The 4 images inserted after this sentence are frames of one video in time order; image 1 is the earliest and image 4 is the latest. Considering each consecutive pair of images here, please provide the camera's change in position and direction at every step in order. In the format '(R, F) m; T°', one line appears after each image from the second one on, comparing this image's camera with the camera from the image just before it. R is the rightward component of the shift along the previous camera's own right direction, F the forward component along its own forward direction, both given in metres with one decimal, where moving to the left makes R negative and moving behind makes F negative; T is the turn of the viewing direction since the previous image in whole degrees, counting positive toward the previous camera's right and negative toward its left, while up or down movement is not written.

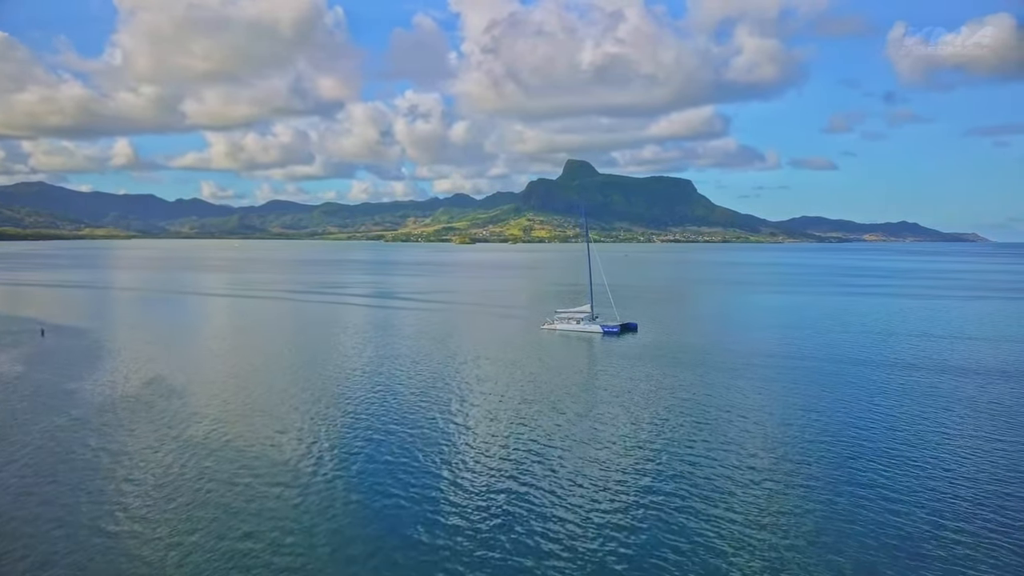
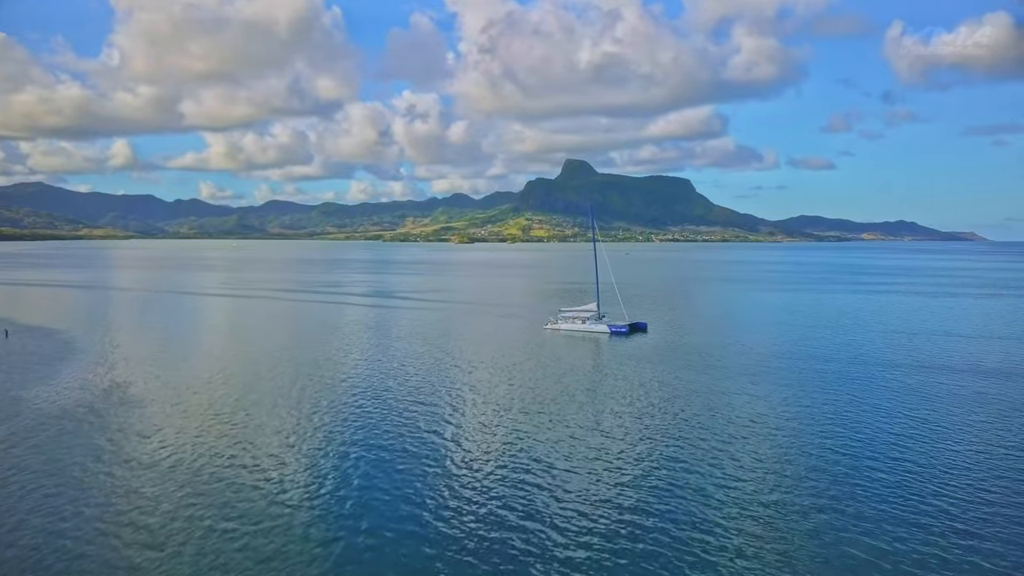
(-0.2, +0.8) m; 0°
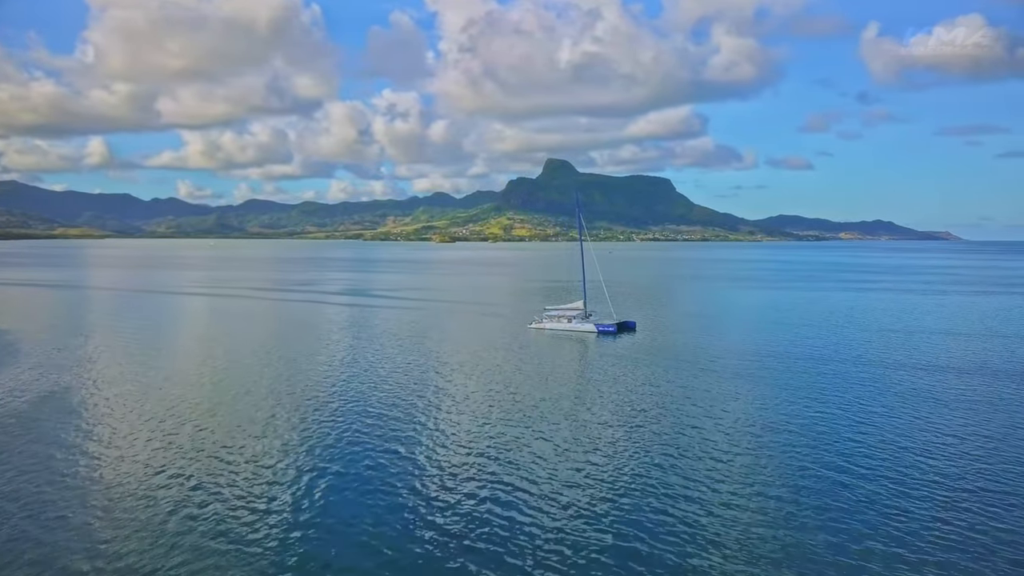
(-0.1, +1.4) m; +2°
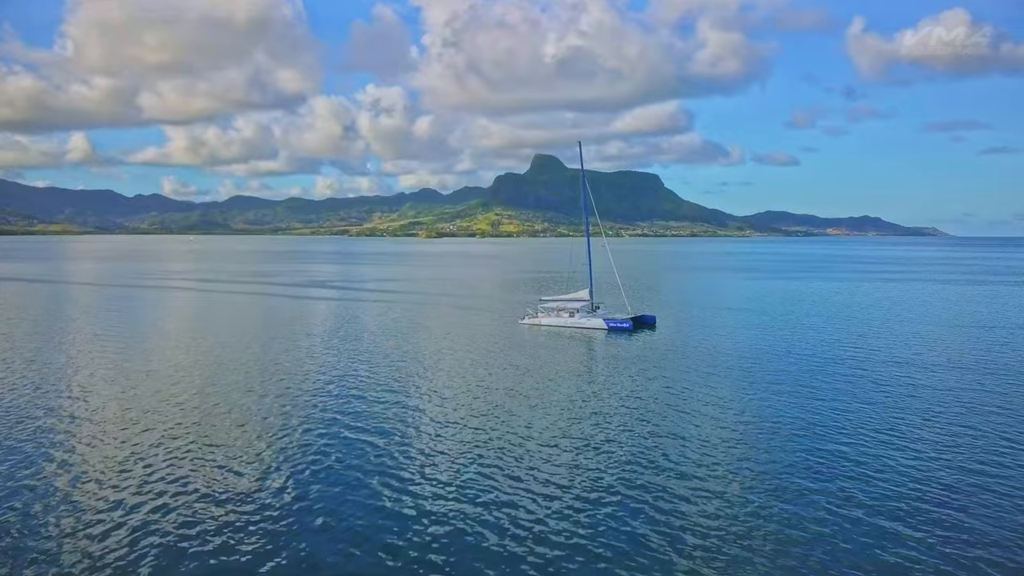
(-0.9, +2.4) m; +1°
